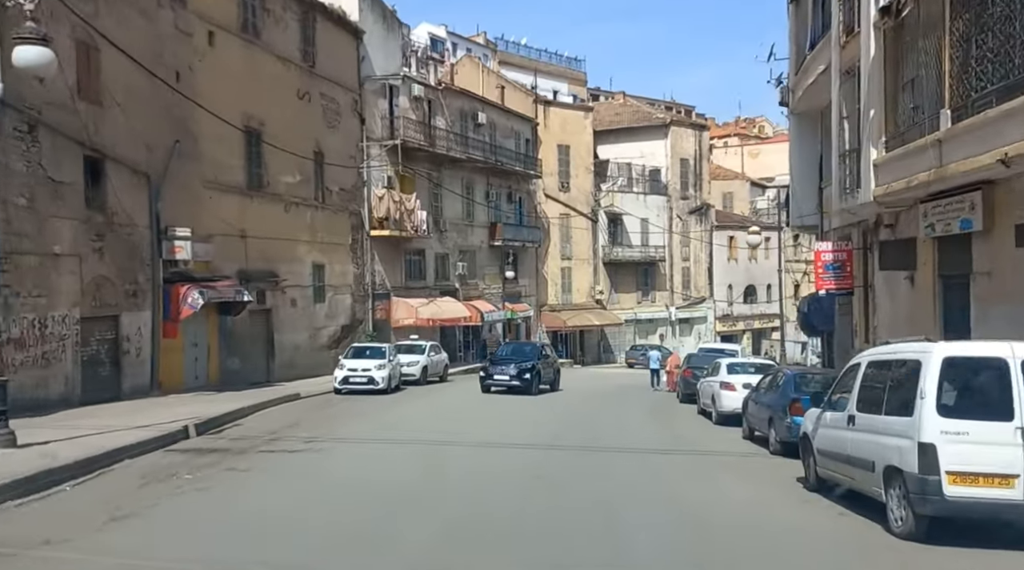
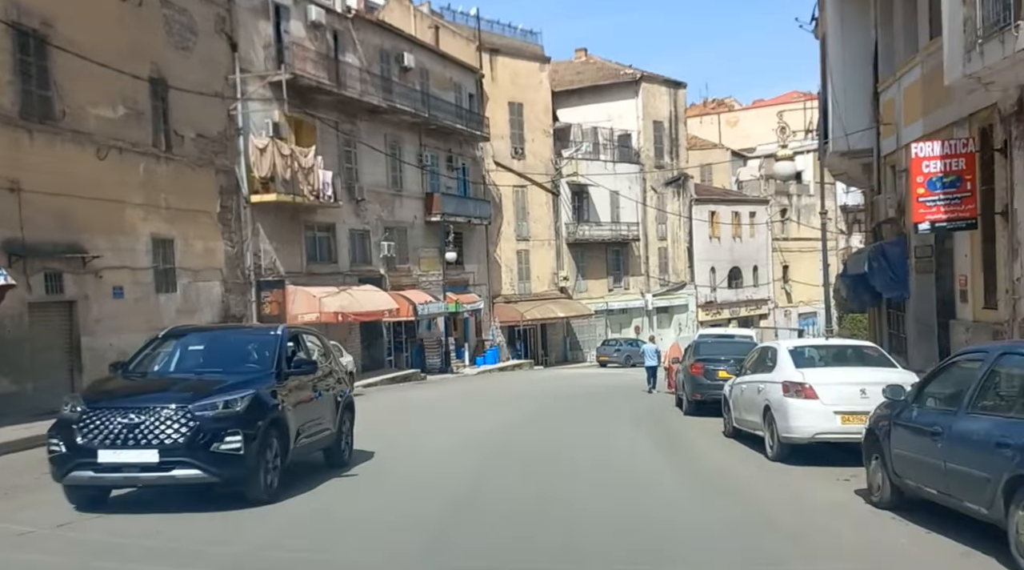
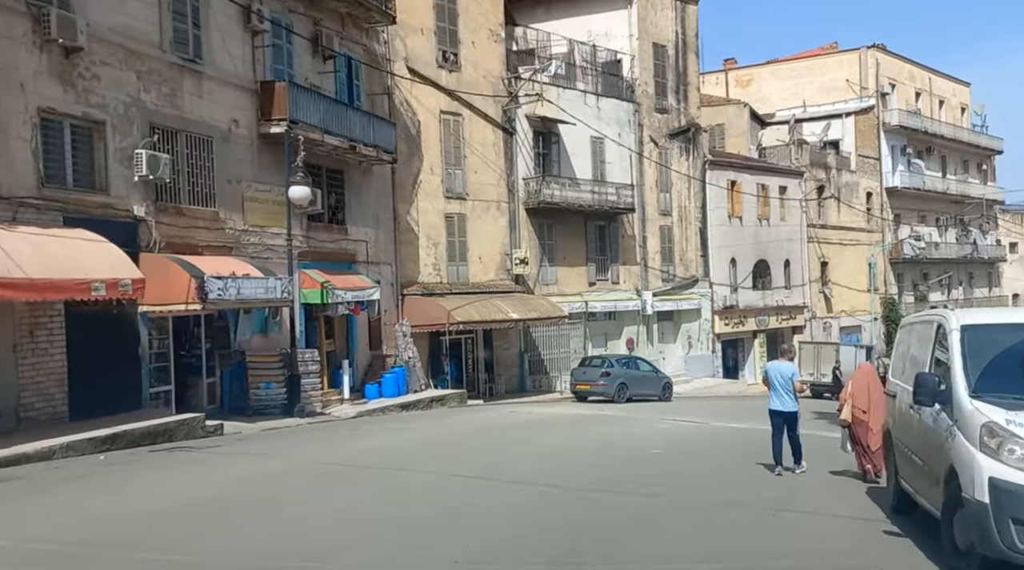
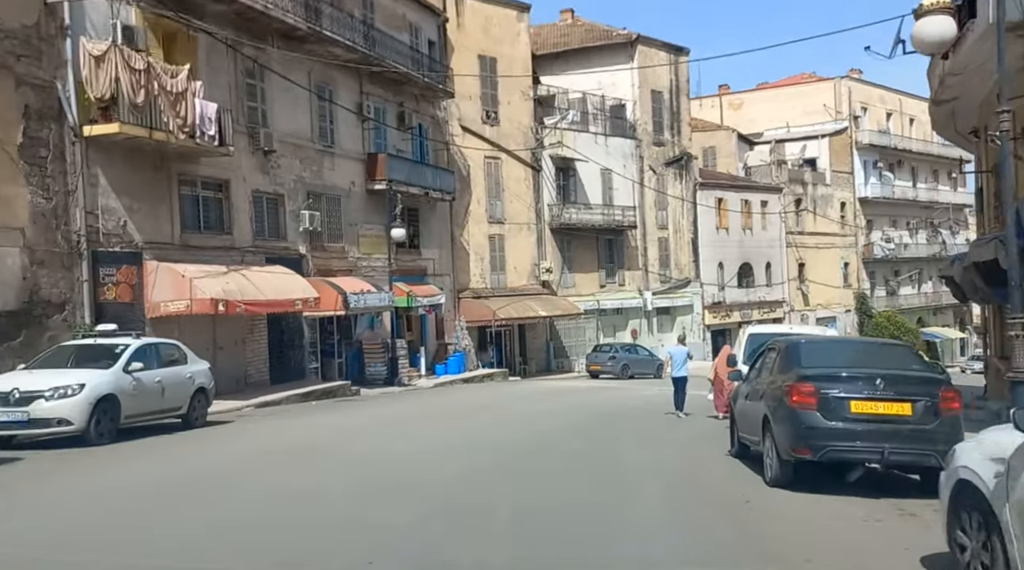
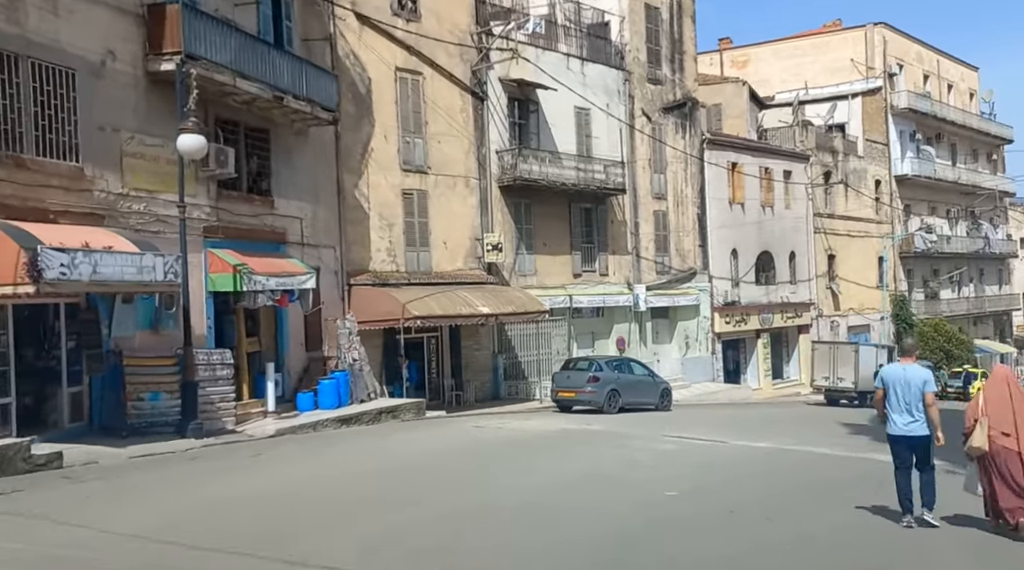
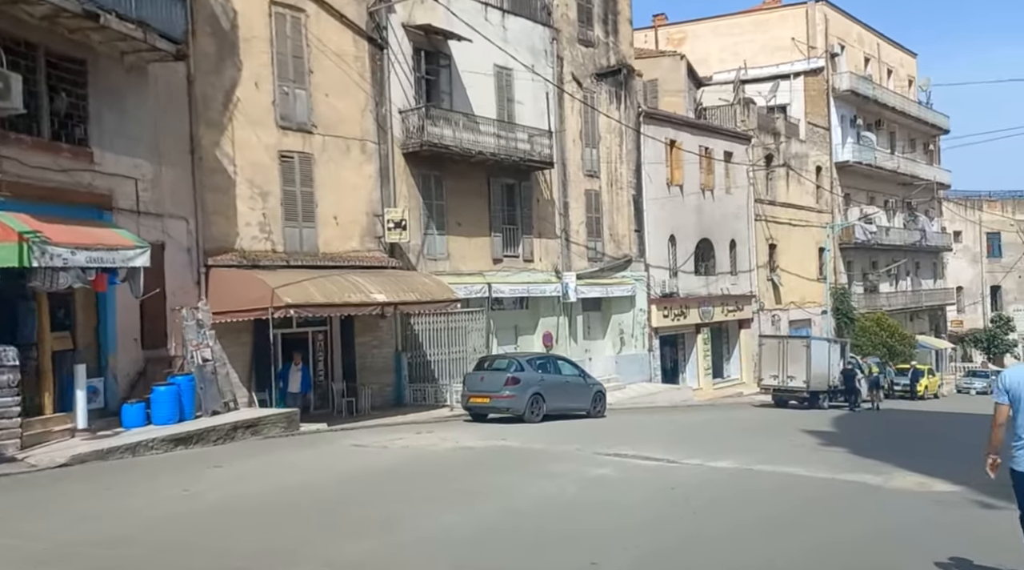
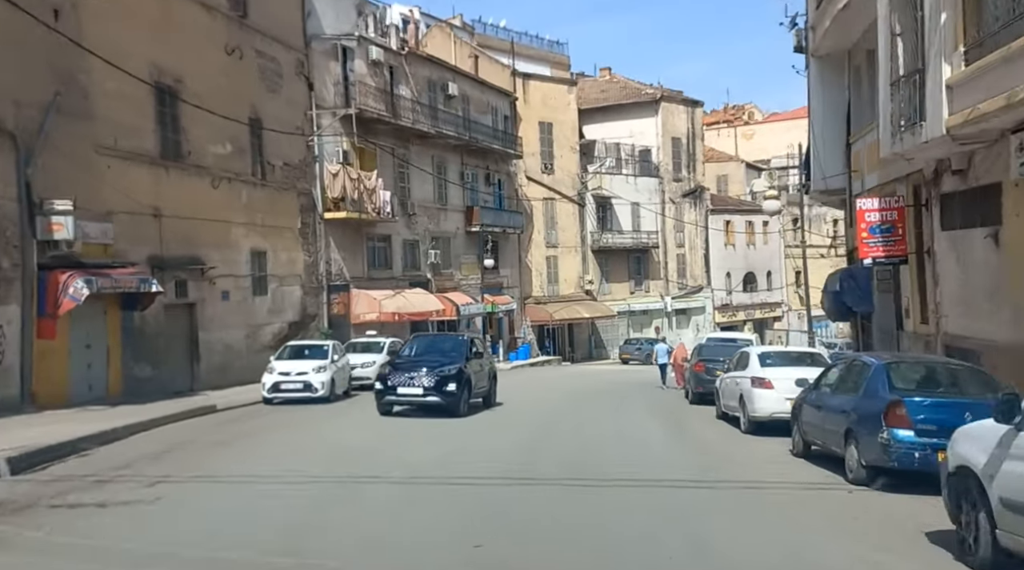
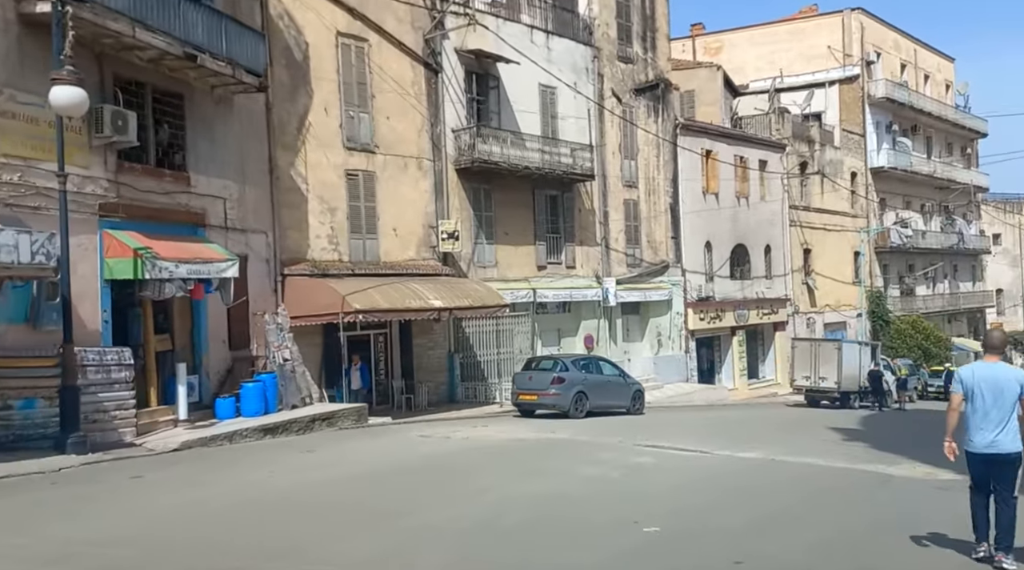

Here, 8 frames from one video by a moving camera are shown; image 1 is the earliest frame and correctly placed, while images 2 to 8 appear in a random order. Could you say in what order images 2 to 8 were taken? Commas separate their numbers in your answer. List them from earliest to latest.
7, 2, 4, 3, 5, 8, 6
